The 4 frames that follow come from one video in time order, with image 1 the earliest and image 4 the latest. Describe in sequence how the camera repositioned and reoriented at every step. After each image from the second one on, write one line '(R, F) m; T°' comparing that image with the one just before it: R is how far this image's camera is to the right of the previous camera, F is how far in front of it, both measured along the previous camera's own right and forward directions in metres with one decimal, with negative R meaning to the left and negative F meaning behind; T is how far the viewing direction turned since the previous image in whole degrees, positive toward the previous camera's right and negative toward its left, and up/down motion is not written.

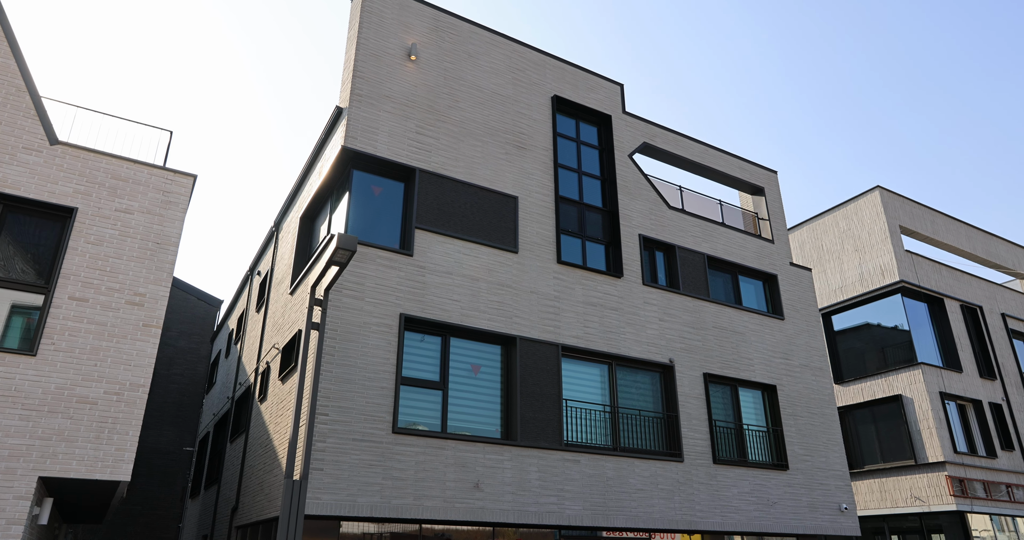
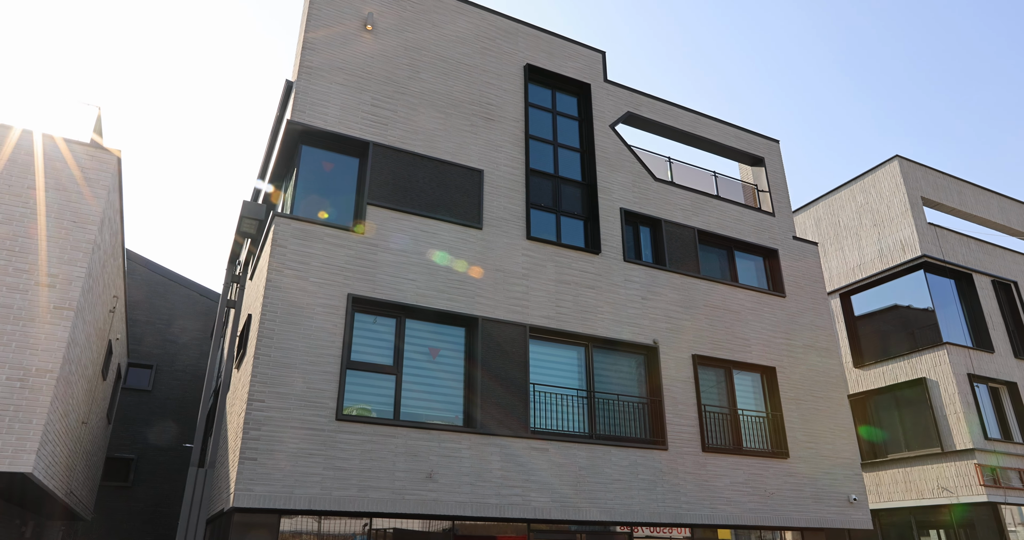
(+1.3, +0.9) m; -3°
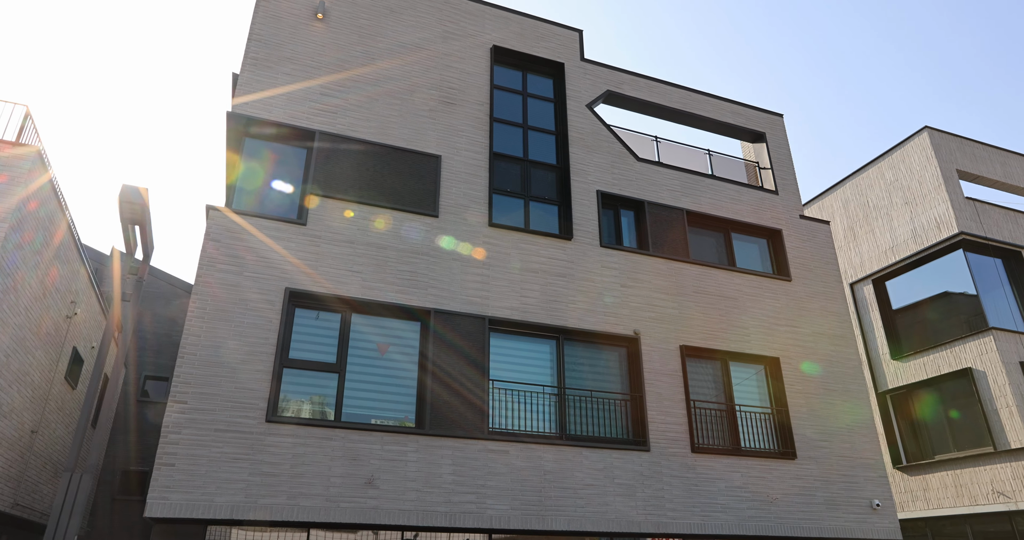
(+1.6, +1.0) m; -5°
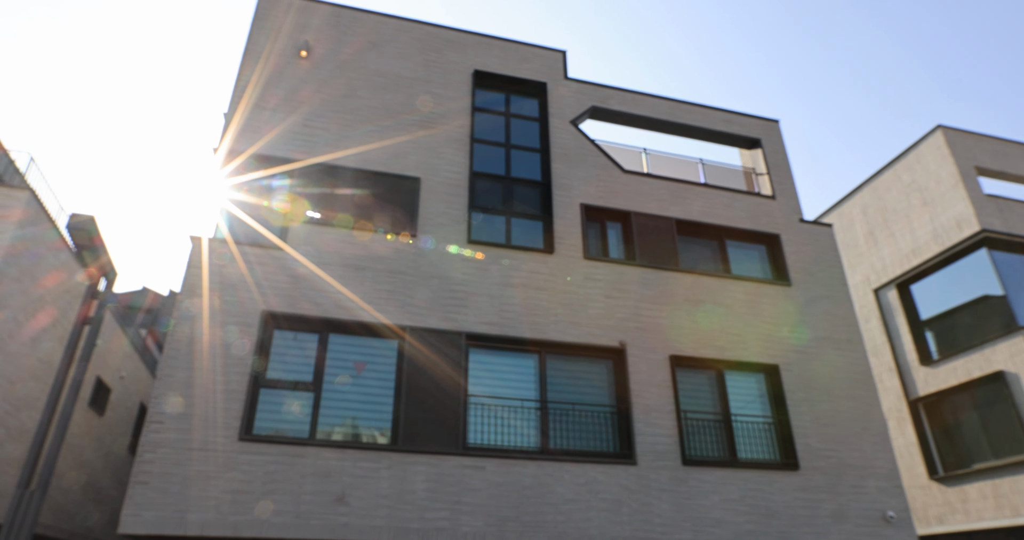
(+1.3, +0.1) m; -5°
